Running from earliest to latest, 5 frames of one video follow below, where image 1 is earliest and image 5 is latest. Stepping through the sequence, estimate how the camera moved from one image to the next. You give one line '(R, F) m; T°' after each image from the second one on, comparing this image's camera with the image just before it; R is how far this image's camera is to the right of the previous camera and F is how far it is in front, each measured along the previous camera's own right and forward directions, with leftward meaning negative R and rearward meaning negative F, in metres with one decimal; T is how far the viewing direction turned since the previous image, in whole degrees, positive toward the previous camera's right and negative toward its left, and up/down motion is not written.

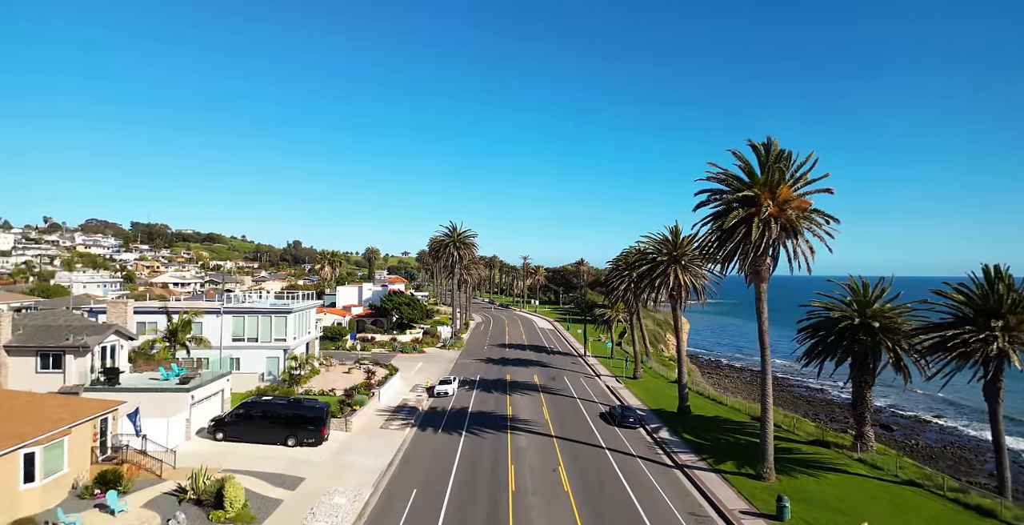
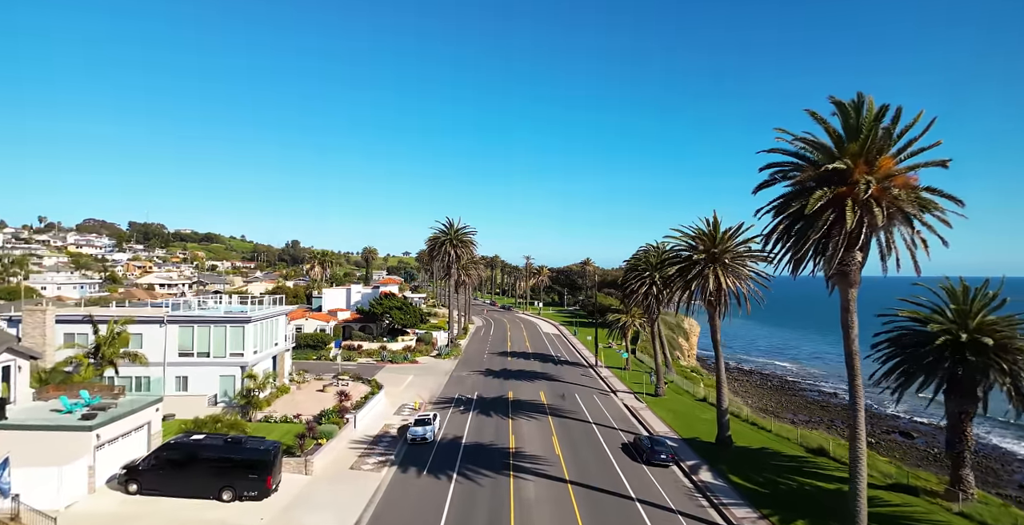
(-0.1, +7.4) m; 0°
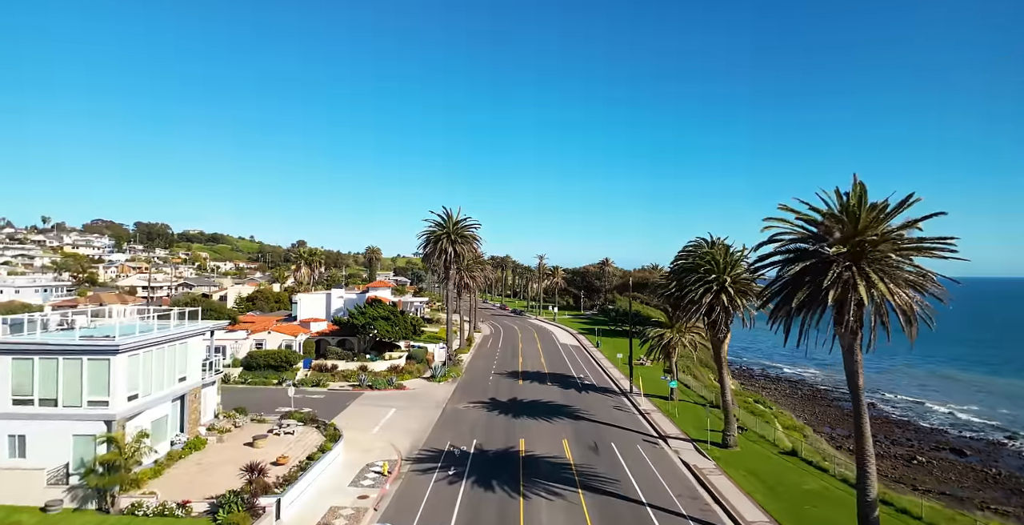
(0.0, +13.0) m; -1°
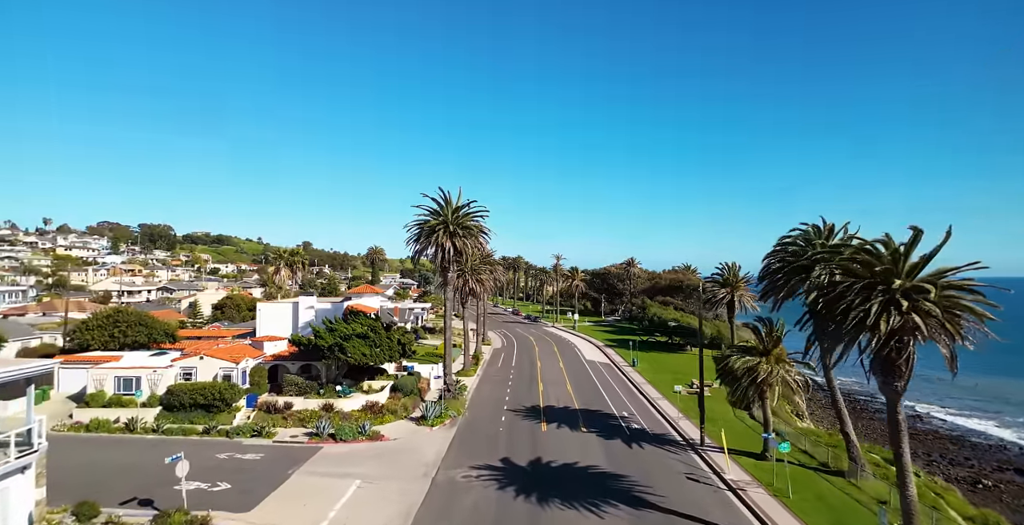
(-0.6, +14.1) m; -1°
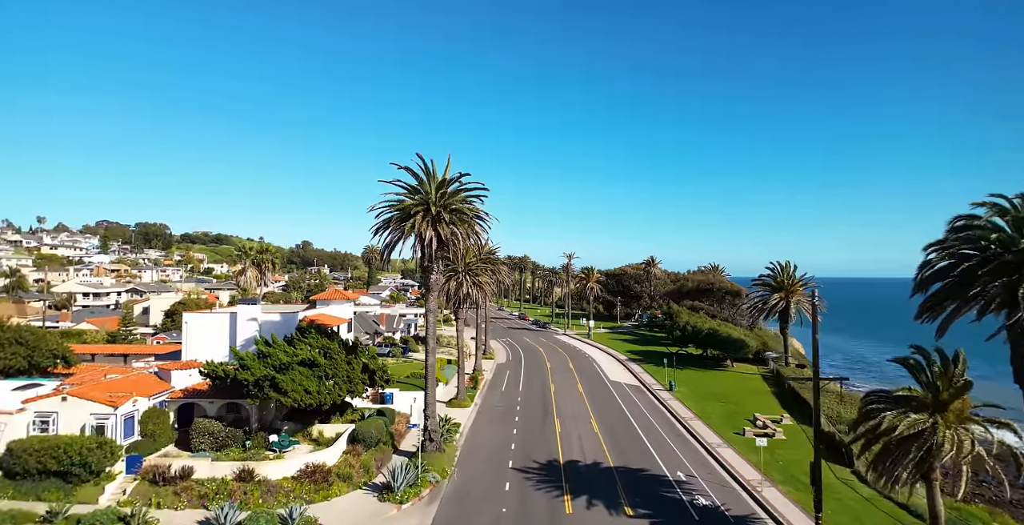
(-0.1, +12.2) m; -1°
